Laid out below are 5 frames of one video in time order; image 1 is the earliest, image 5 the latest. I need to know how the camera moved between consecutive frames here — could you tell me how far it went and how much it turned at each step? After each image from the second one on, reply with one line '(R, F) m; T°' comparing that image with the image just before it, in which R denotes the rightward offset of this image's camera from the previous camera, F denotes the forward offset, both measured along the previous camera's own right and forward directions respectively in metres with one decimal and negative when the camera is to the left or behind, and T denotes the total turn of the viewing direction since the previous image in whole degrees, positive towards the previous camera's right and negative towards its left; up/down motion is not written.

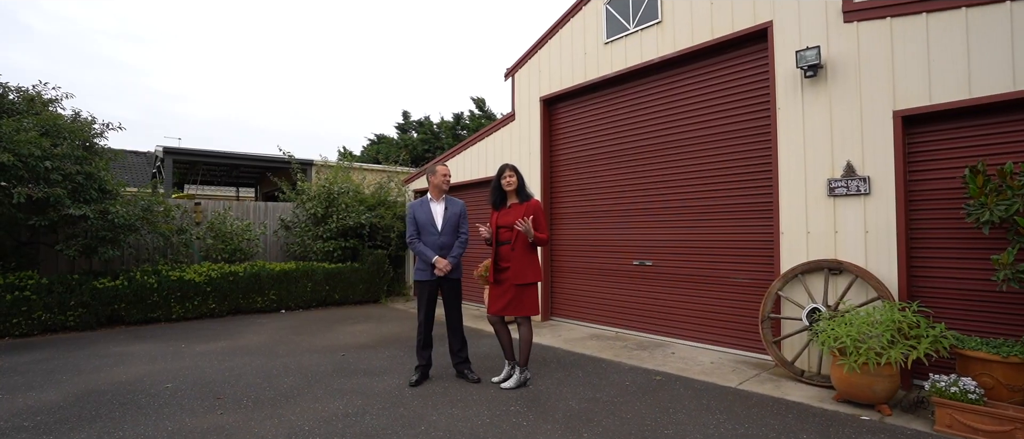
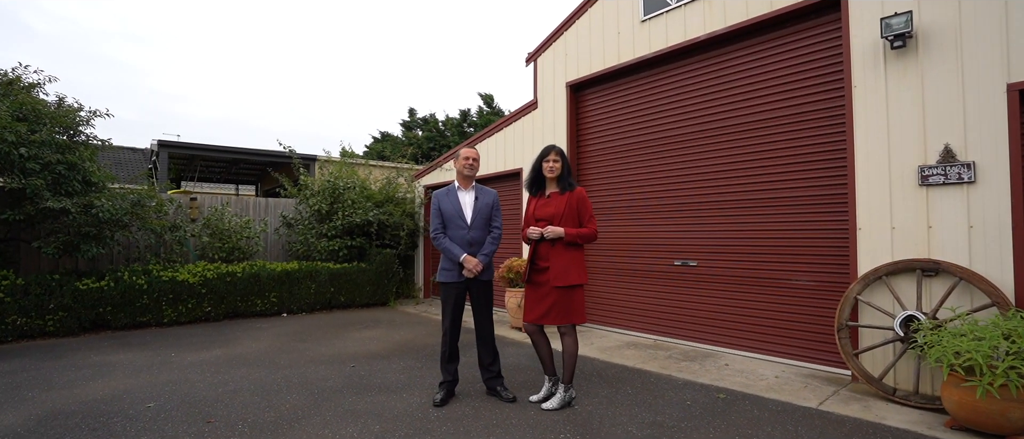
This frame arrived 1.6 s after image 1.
(-0.3, +0.6) m; 0°
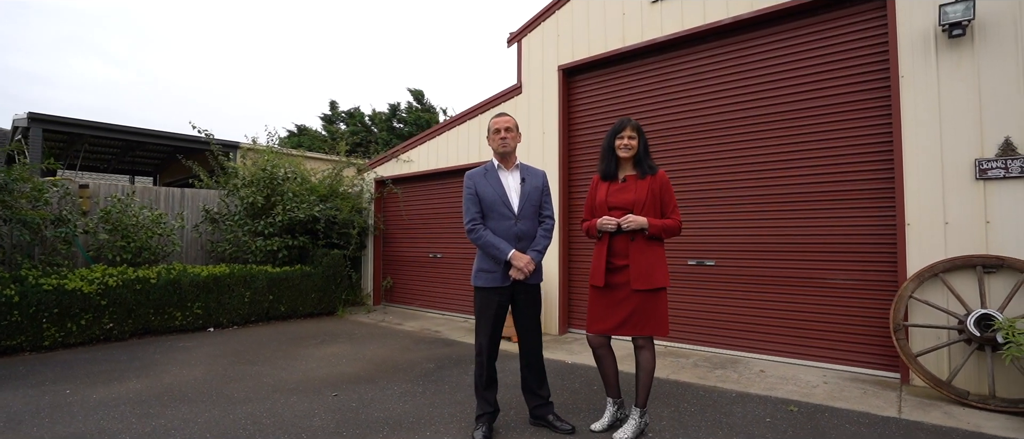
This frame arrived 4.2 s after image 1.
(-0.9, +0.8) m; +10°
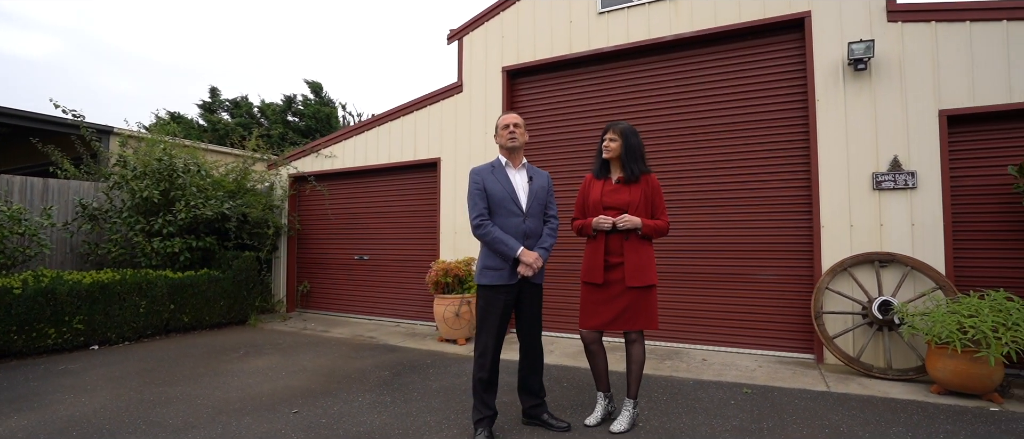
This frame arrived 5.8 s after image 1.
(-0.6, +0.1) m; +13°
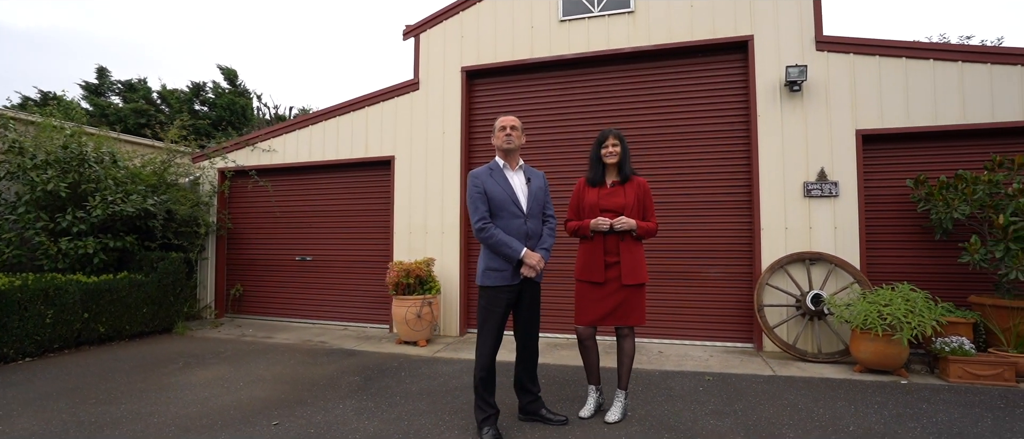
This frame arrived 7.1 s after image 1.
(-0.5, 0.0) m; +10°
